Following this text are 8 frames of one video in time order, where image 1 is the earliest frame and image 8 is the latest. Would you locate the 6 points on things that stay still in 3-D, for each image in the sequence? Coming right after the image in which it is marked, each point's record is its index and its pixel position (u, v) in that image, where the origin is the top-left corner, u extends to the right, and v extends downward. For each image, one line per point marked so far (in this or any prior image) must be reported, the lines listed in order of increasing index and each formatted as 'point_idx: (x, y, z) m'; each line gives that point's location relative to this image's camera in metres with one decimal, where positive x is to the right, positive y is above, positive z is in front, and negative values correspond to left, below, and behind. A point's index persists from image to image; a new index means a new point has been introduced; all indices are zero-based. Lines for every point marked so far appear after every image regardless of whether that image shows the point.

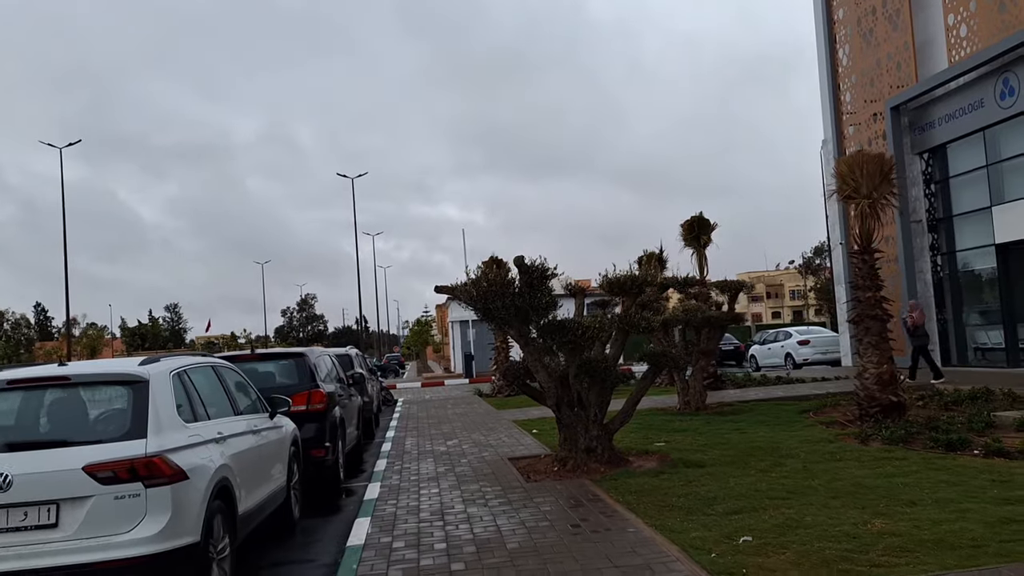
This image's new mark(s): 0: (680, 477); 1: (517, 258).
0: (+1.8, -2.0, +8.4) m
1: (+0.1, +0.3, +8.4) m
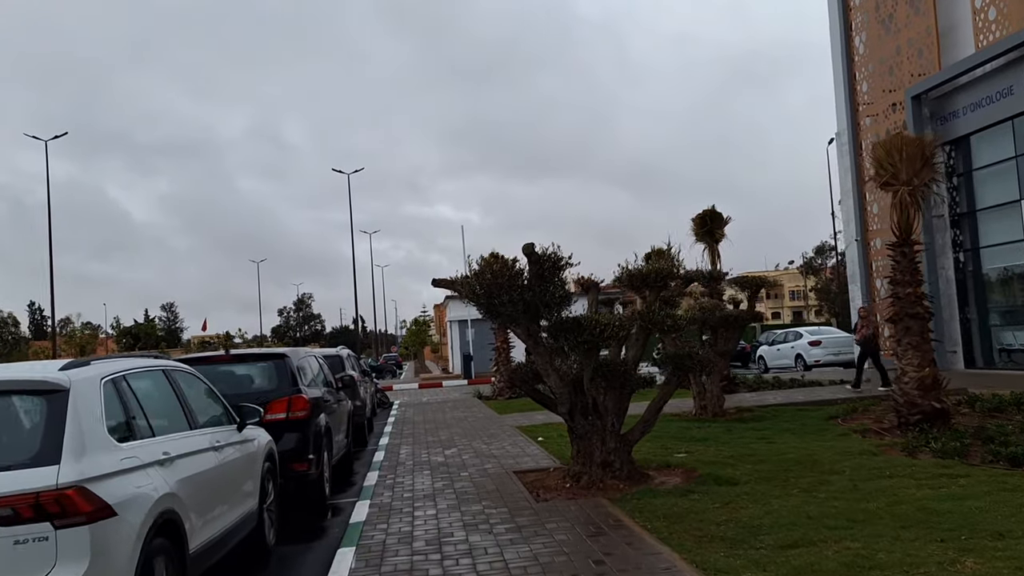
0: (+1.9, -2.0, +7.3) m
1: (+0.1, +0.4, +7.4) m
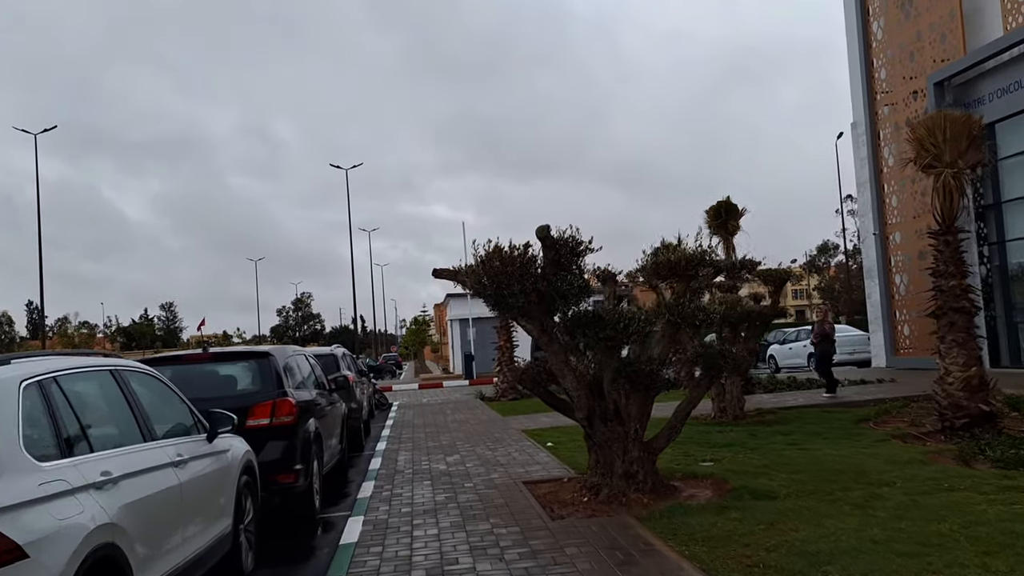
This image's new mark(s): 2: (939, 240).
0: (+2.0, -1.9, +6.4) m
1: (+0.2, +0.5, +6.4) m
2: (+5.5, +0.6, +10.2) m
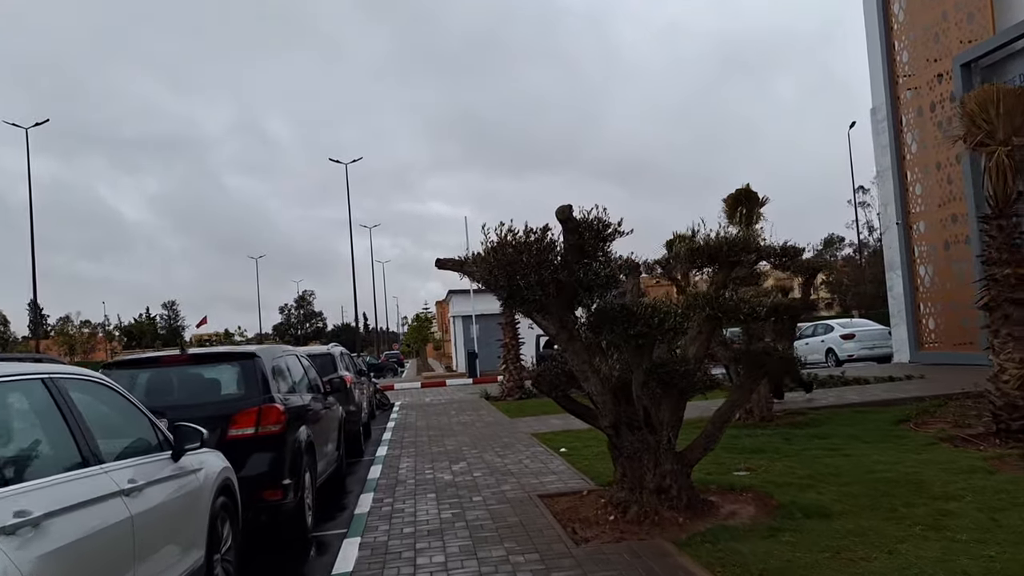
0: (+2.1, -1.8, +5.5) m
1: (+0.4, +0.6, +5.6) m
2: (+5.7, +0.7, +9.3) m
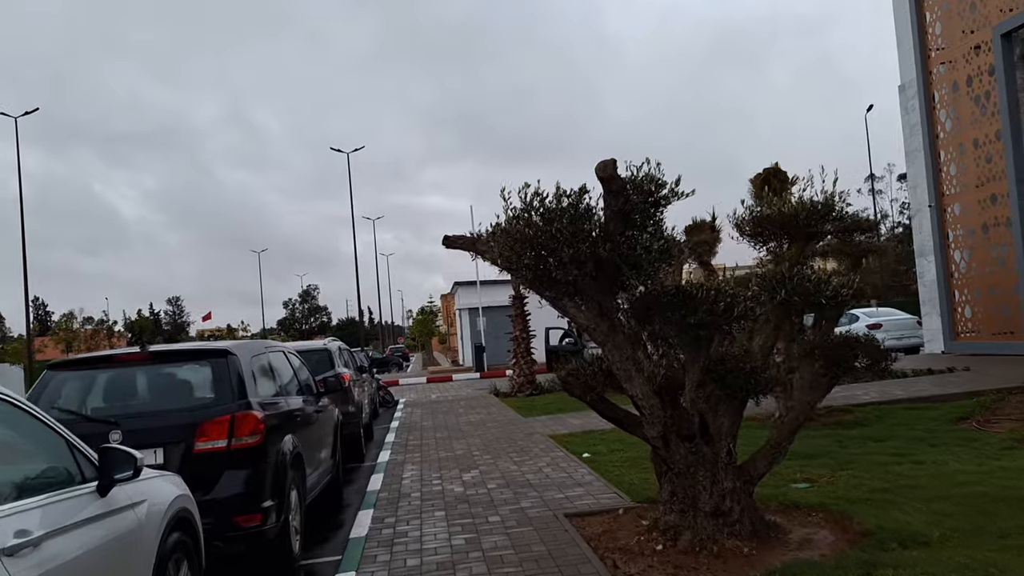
0: (+2.3, -1.6, +4.3) m
1: (+0.5, +0.7, +4.4) m
2: (+5.8, +0.9, +8.1) m
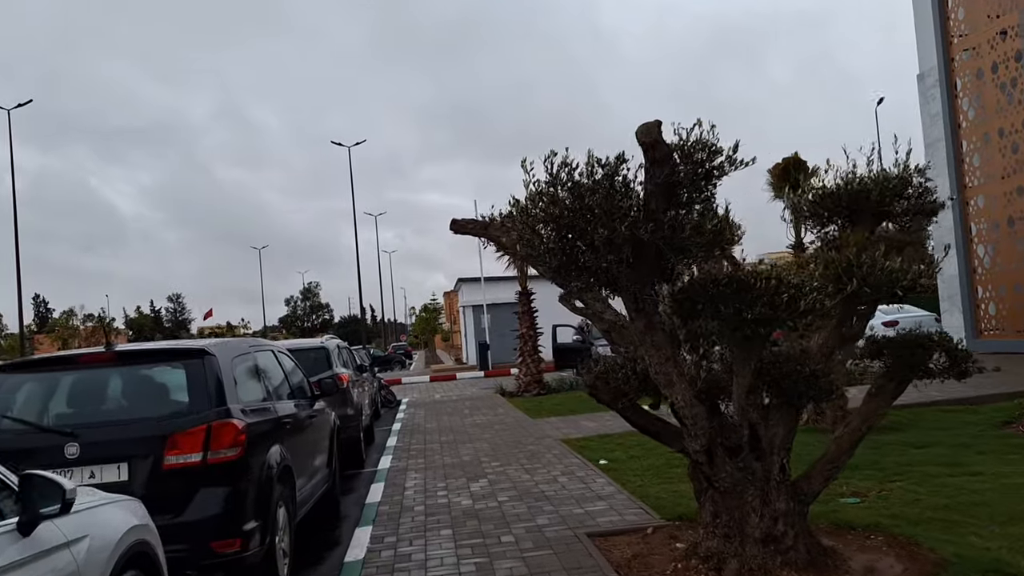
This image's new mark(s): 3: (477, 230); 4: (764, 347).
0: (+2.4, -1.6, +3.6) m
1: (+0.6, +0.7, +3.6) m
2: (+6.0, +1.0, +7.3) m
3: (-0.2, +0.4, +5.2) m
4: (+1.4, -0.3, +4.3) m
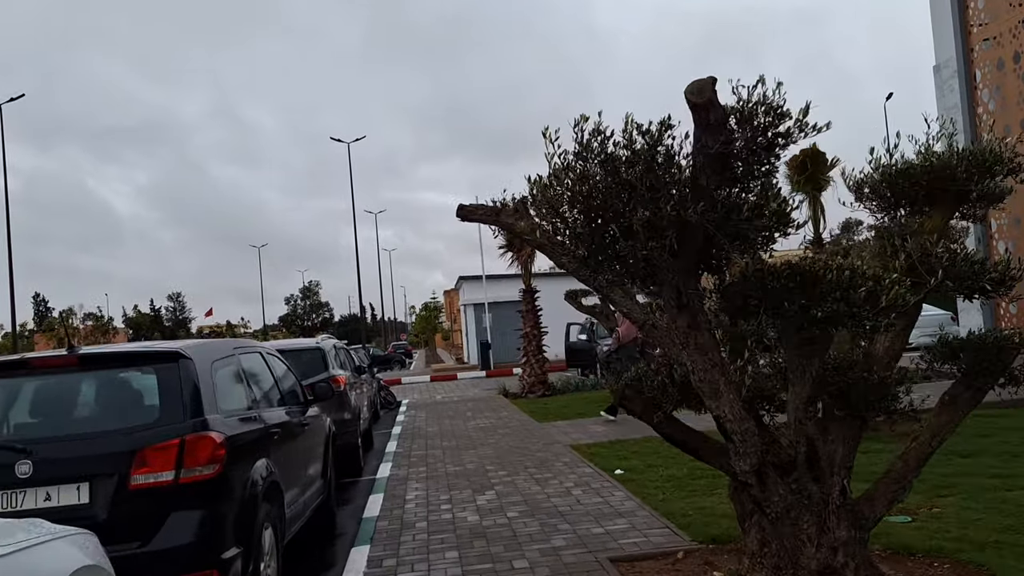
0: (+2.5, -1.5, +2.9) m
1: (+0.7, +0.8, +3.0) m
2: (+6.1, +1.1, +6.7) m
3: (-0.1, +0.4, +4.5) m
4: (+1.5, -0.3, +3.7) m
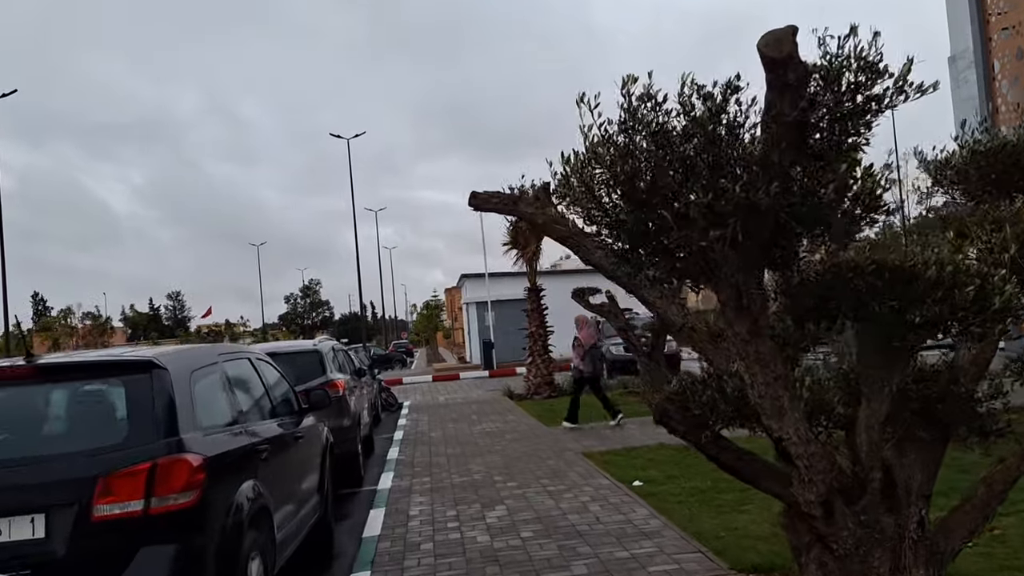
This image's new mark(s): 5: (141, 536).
0: (+2.6, -1.5, +2.4) m
1: (+0.8, +0.8, +2.4) m
2: (+6.2, +1.1, +6.1) m
3: (0.0, +0.4, +4.0) m
4: (+1.6, -0.3, +3.1) m
5: (-1.8, -1.2, +3.7) m
